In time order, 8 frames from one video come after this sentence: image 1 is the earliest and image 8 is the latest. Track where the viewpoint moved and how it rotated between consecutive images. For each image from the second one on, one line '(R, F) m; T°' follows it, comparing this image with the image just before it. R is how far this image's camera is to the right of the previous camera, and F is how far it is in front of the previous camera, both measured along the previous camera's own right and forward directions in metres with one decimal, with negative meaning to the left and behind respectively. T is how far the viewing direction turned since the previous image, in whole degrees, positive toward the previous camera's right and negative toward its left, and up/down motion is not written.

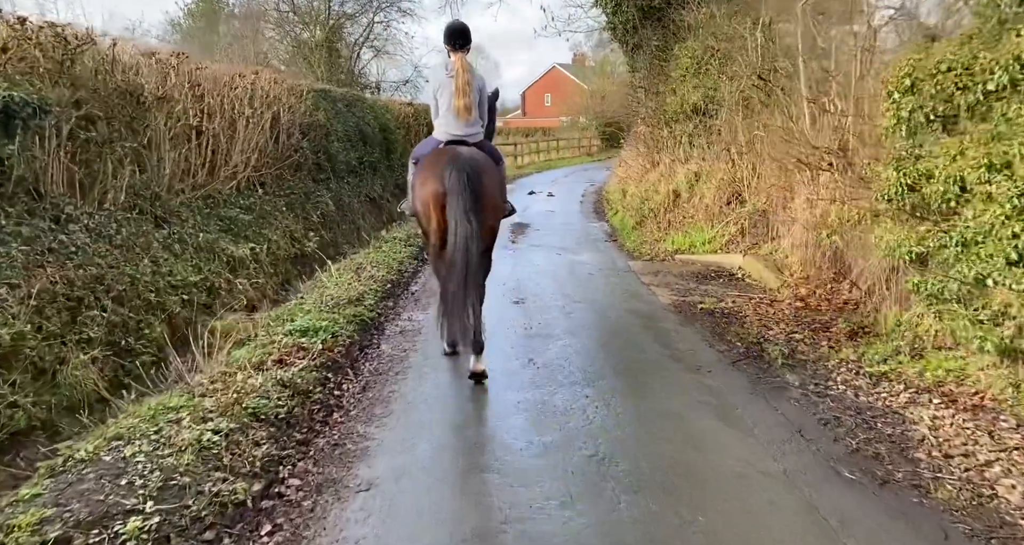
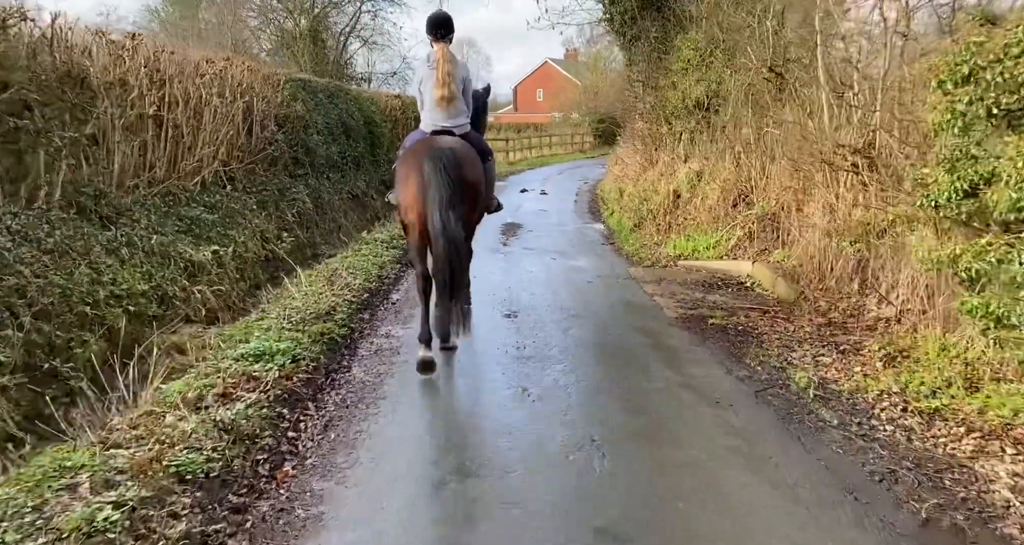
(0.0, +0.7) m; +1°
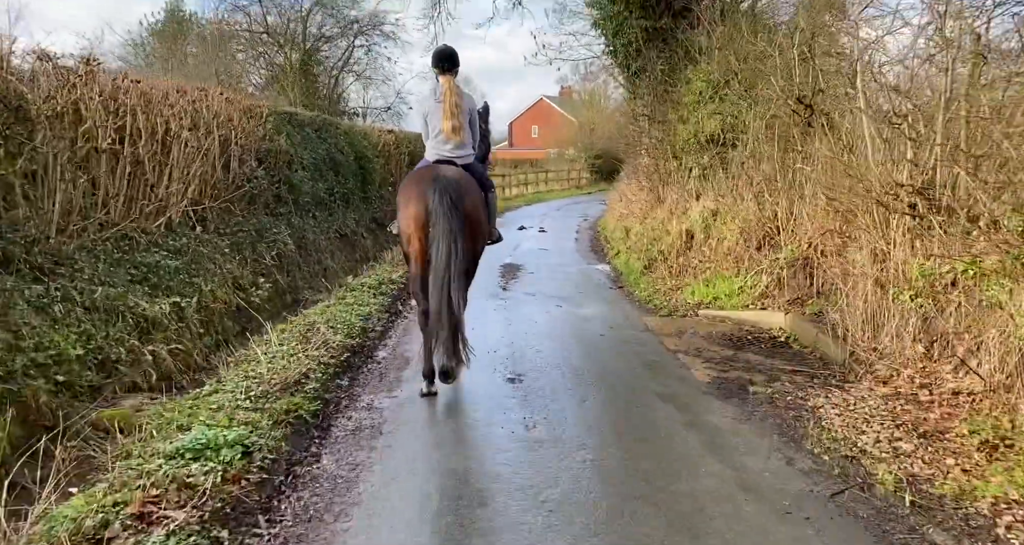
(-0.1, +0.9) m; 0°
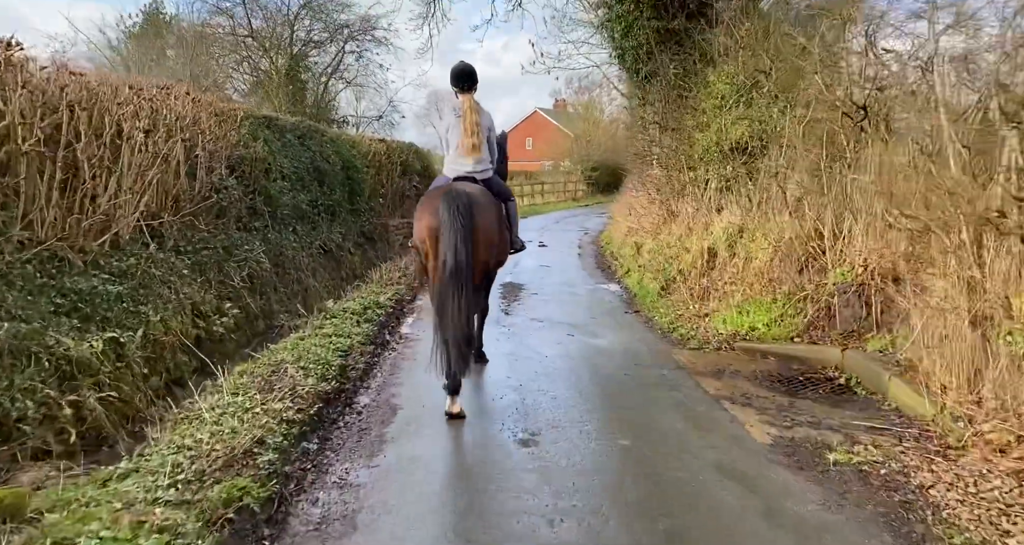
(-0.1, +1.2) m; +1°
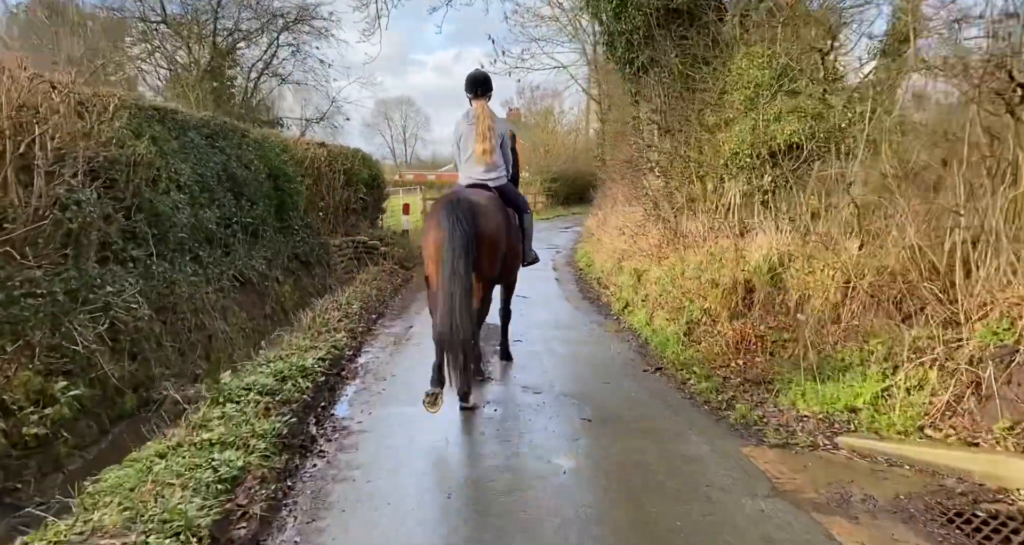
(-0.3, +2.6) m; +4°
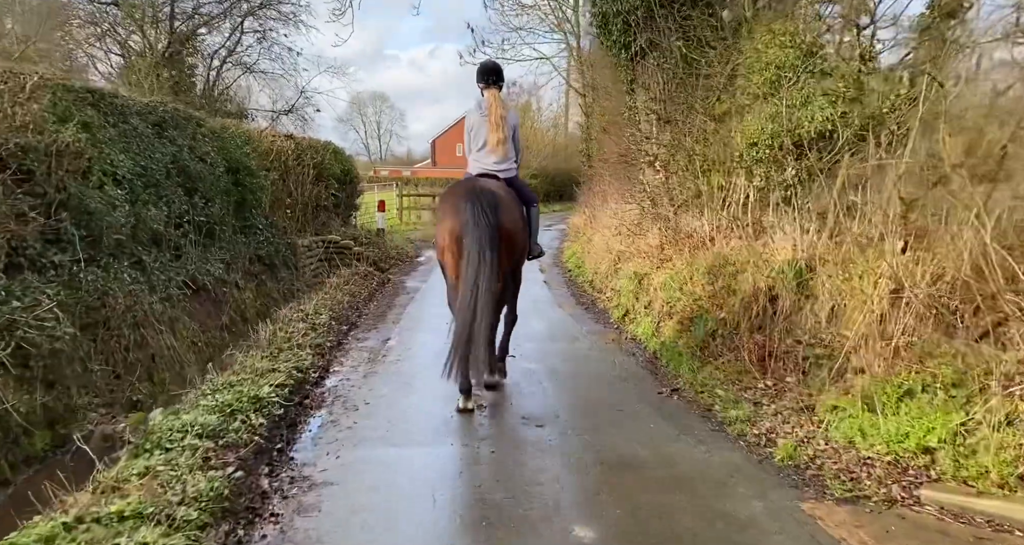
(-0.1, +1.0) m; +2°
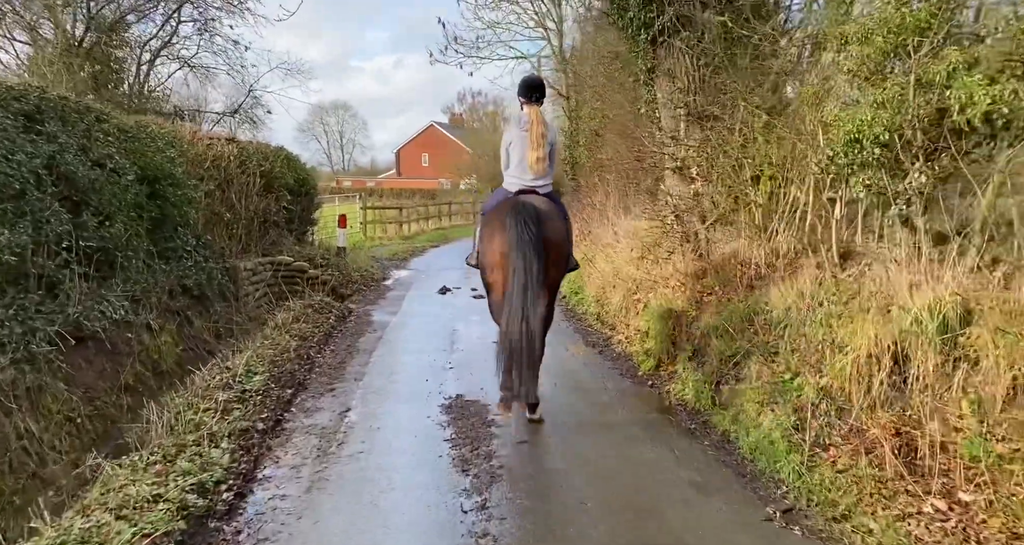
(-0.3, +2.3) m; +3°
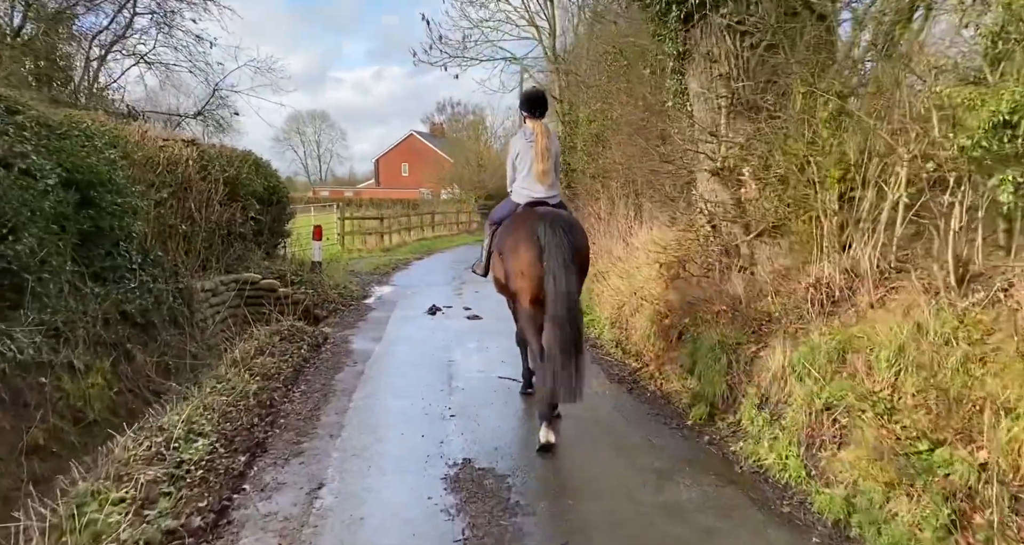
(-0.3, +1.5) m; +2°
